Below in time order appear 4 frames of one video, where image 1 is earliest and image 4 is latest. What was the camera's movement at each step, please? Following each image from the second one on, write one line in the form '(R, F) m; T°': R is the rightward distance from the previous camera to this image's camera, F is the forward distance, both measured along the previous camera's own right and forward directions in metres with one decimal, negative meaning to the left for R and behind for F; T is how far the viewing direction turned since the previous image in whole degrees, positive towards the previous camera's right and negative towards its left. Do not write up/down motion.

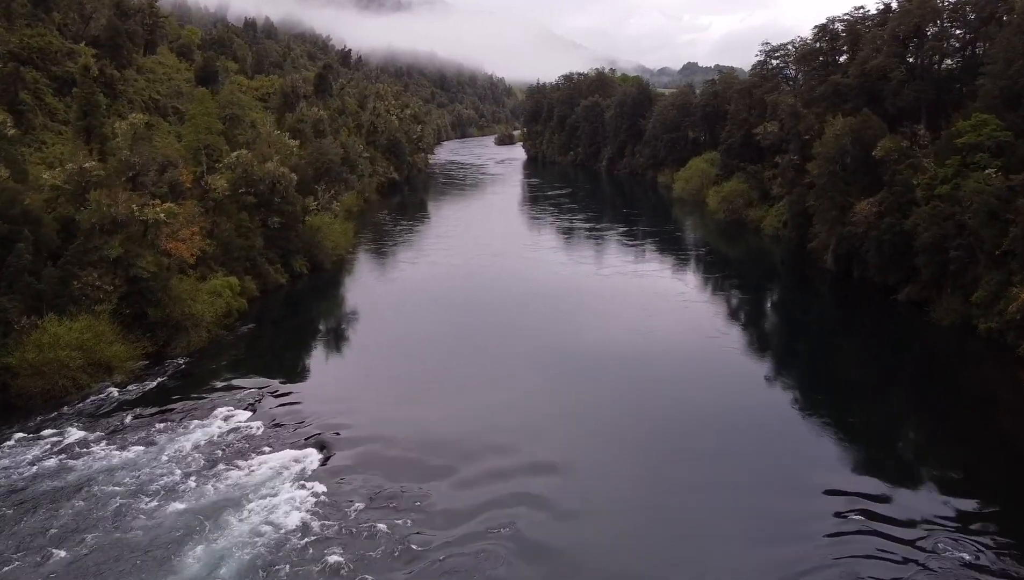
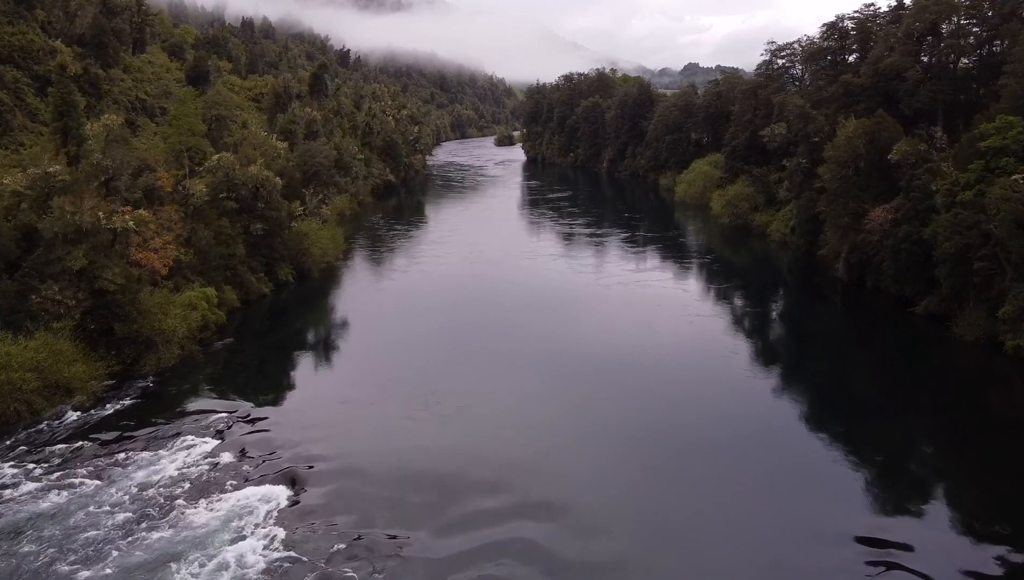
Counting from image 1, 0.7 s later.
(+0.3, +1.8) m; 0°
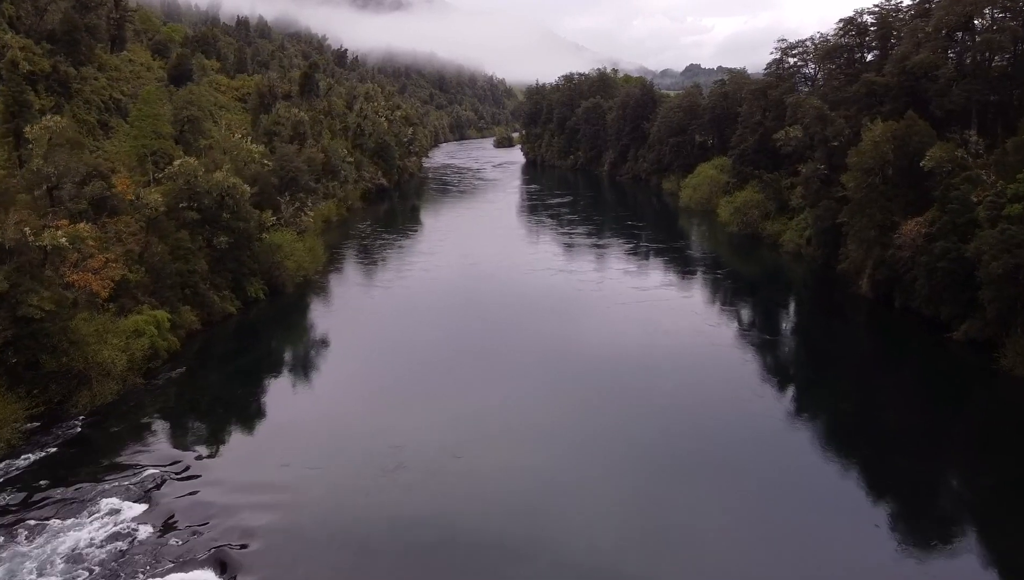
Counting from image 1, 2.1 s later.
(+0.4, +3.1) m; 0°
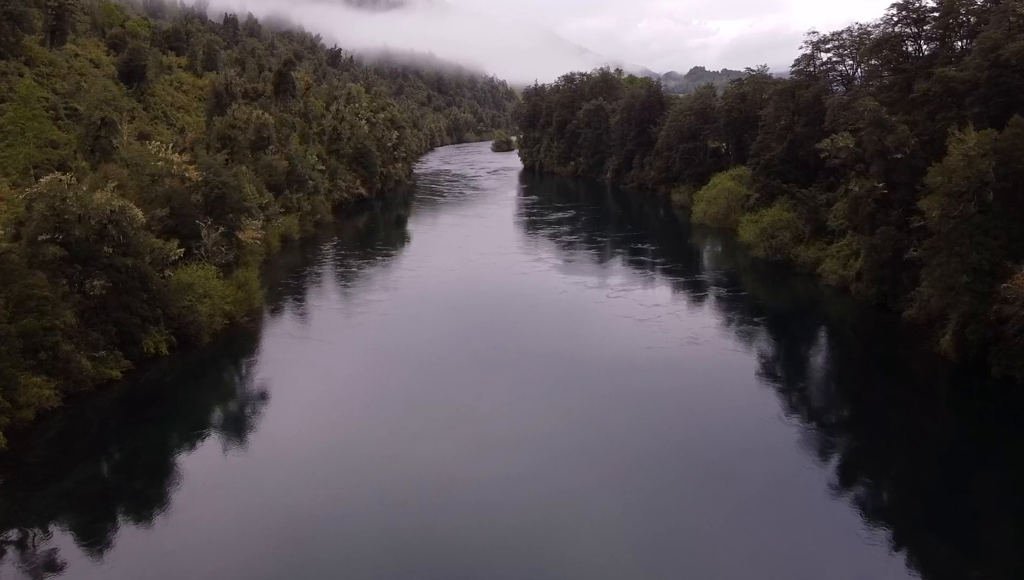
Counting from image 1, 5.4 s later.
(+1.0, +7.5) m; 0°
